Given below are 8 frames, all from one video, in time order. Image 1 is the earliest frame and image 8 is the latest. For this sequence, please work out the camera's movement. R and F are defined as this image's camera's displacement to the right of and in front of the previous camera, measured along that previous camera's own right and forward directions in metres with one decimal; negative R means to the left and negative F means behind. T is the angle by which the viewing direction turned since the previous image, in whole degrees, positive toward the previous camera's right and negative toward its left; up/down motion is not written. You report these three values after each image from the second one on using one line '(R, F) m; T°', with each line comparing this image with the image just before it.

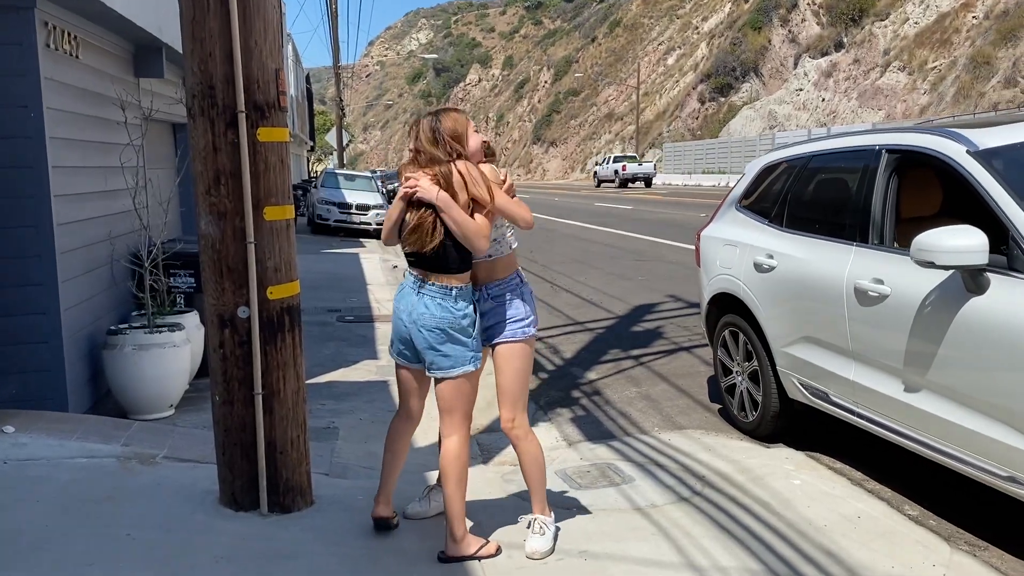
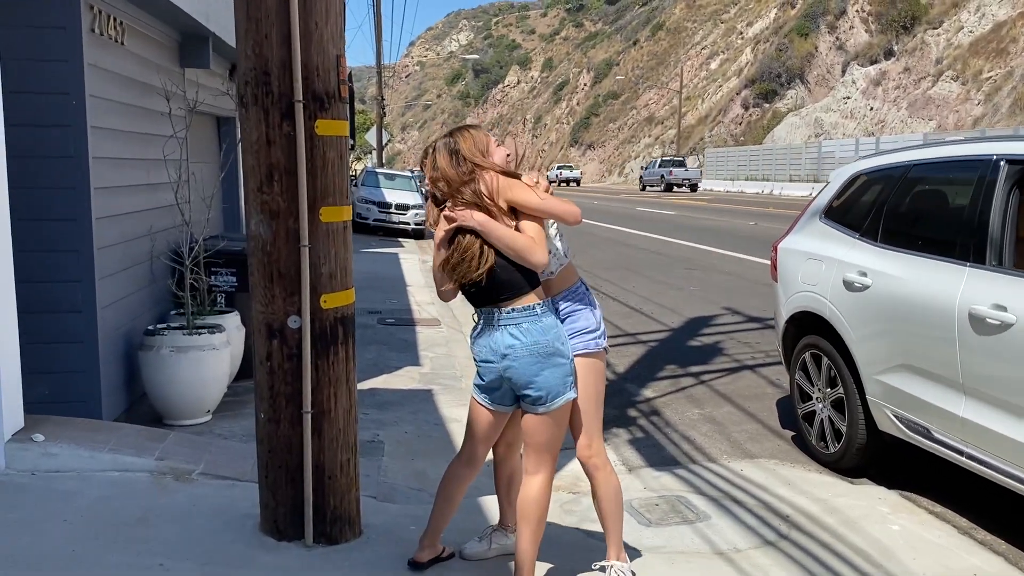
(-0.2, +0.4) m; -2°
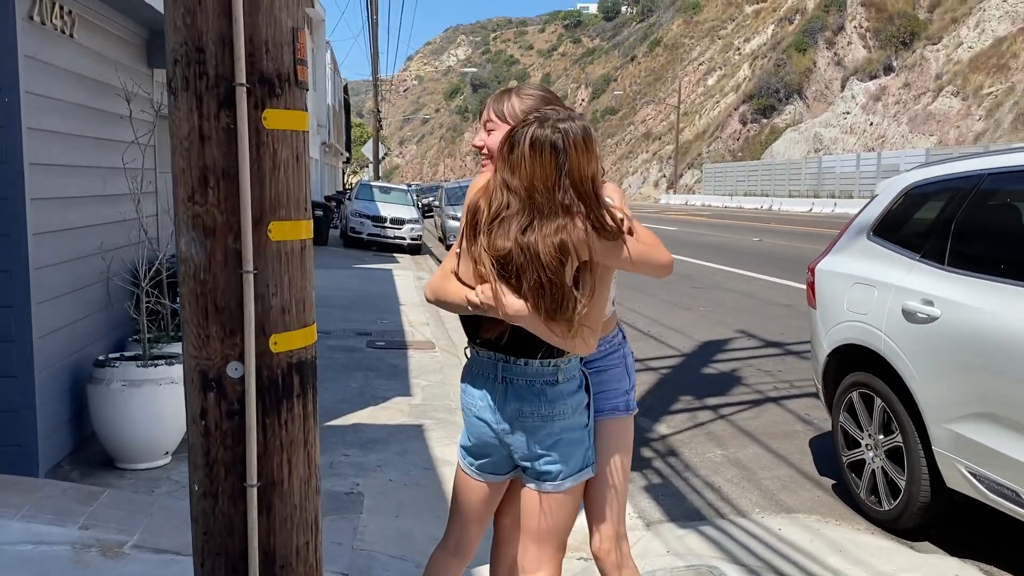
(0.0, +0.7) m; 0°
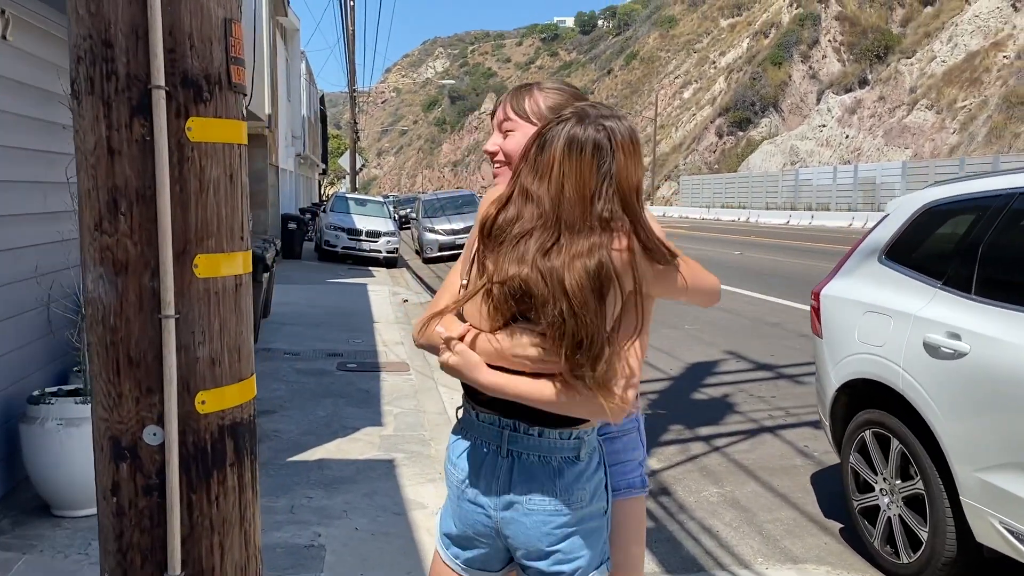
(0.0, +0.4) m; +1°
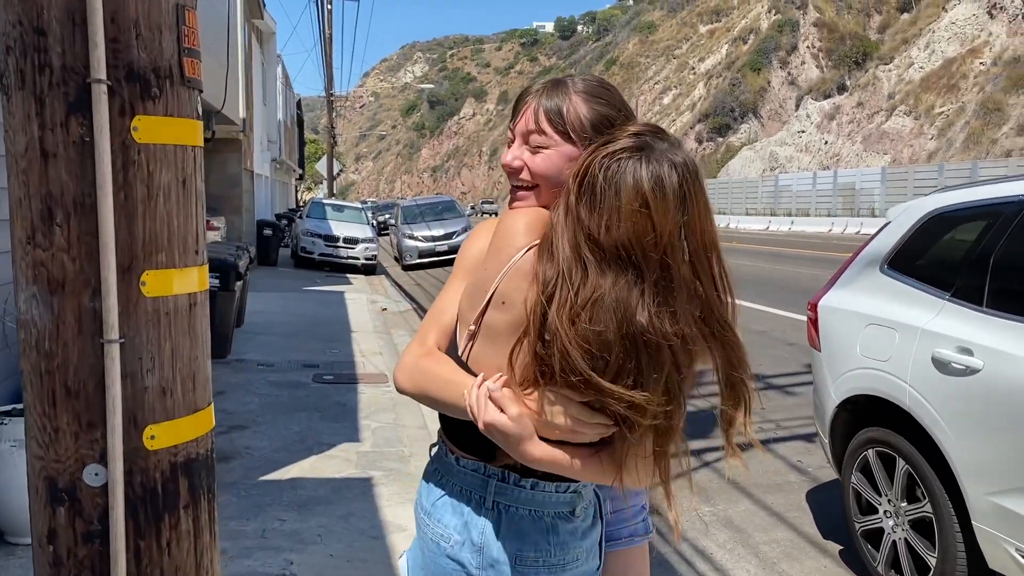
(0.0, +0.2) m; +1°
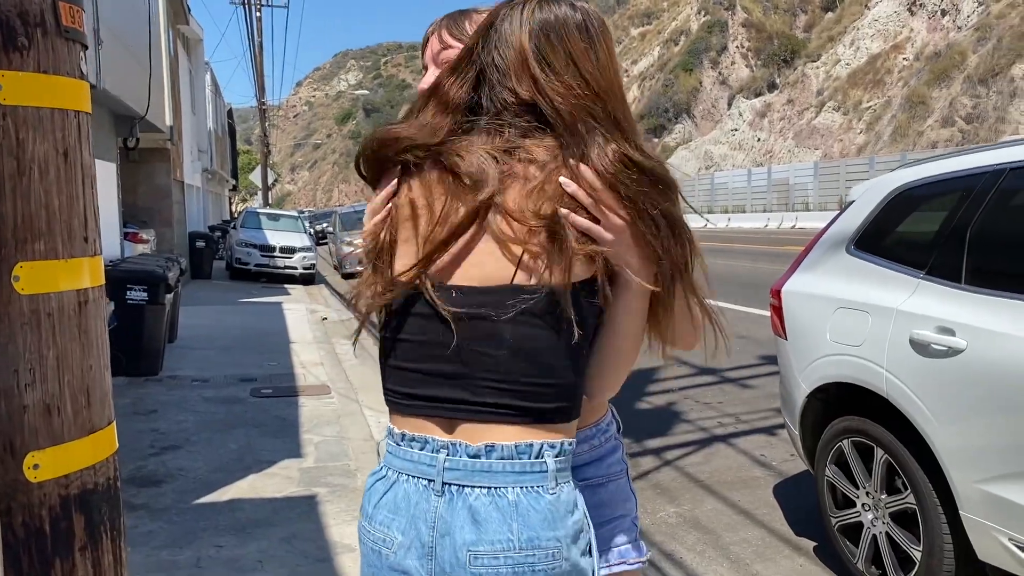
(0.0, +0.3) m; +4°
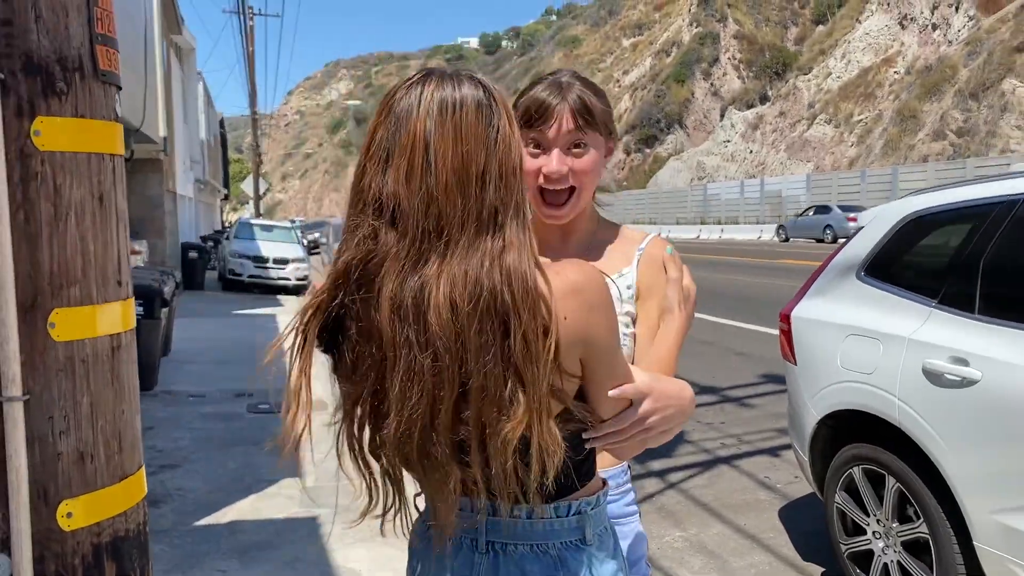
(-0.1, 0.0) m; +1°
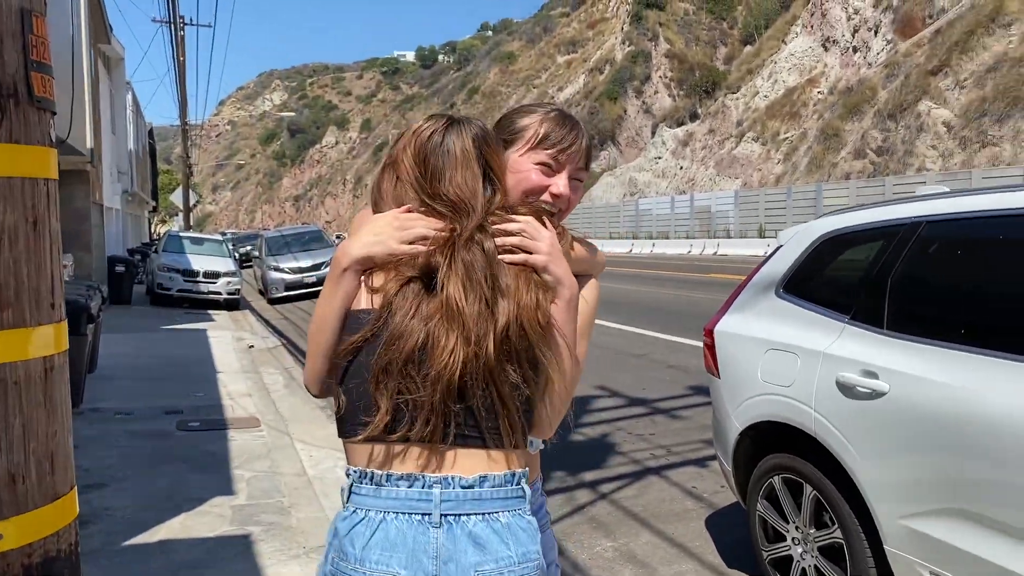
(0.0, -0.1) m; +4°
